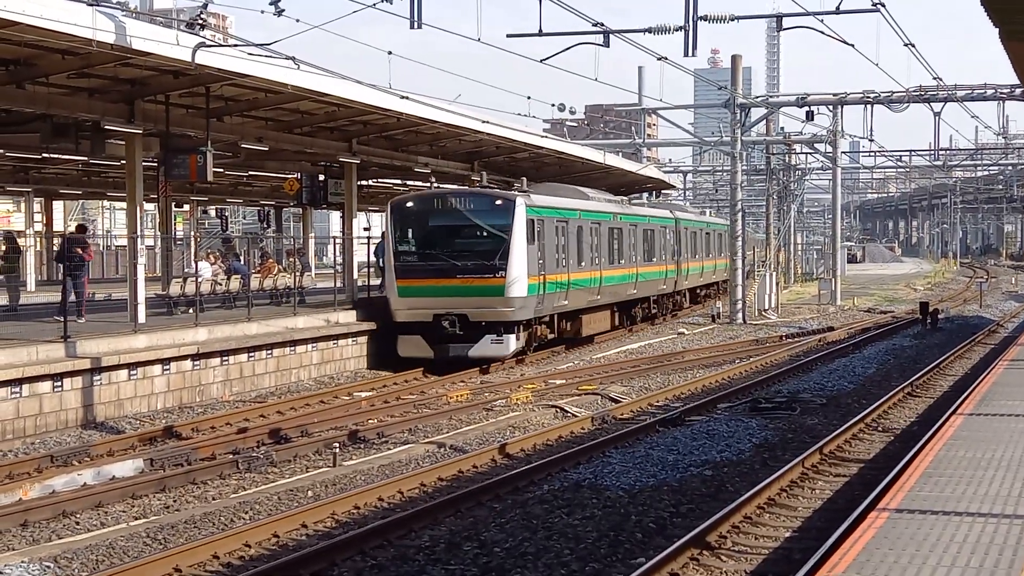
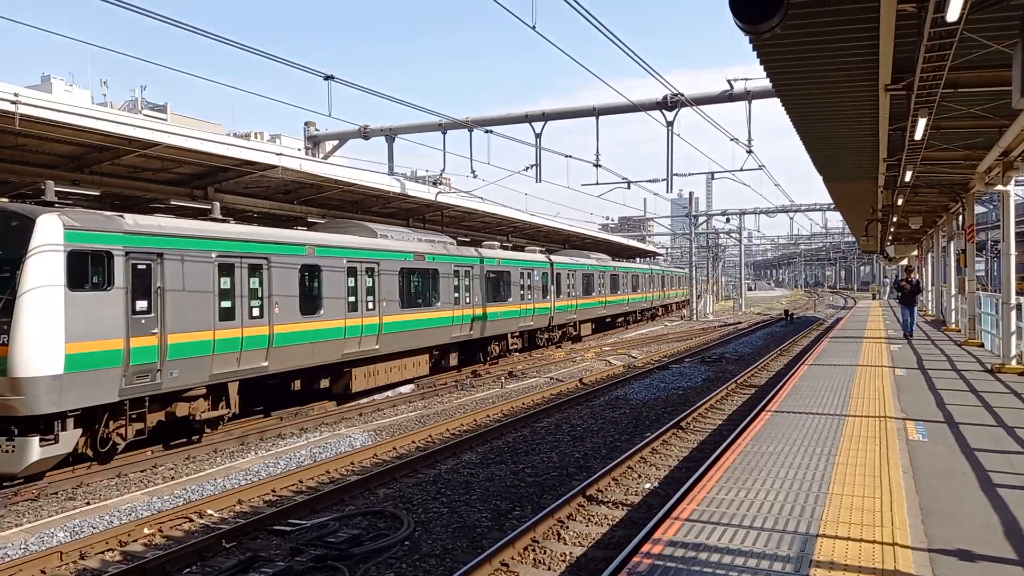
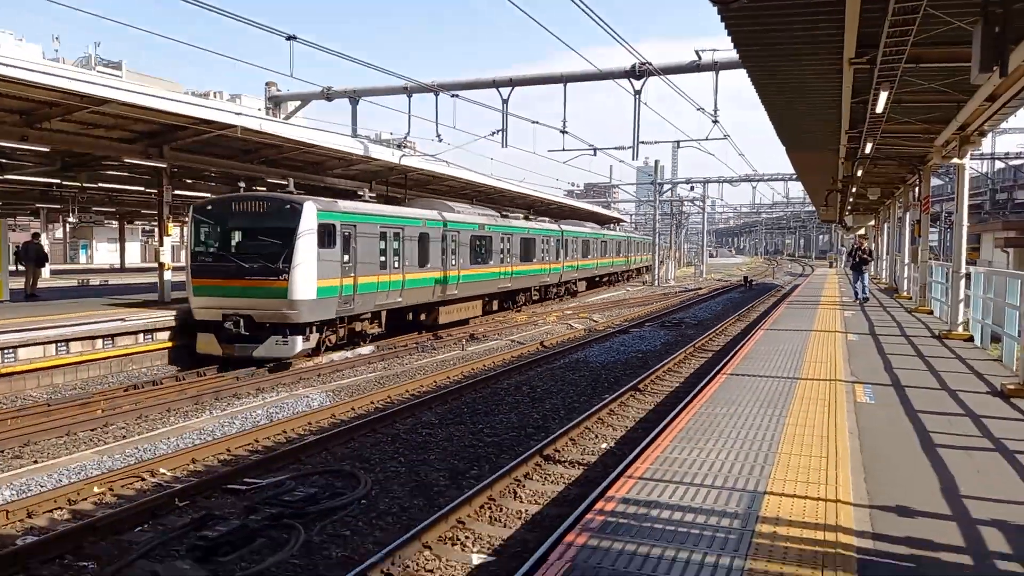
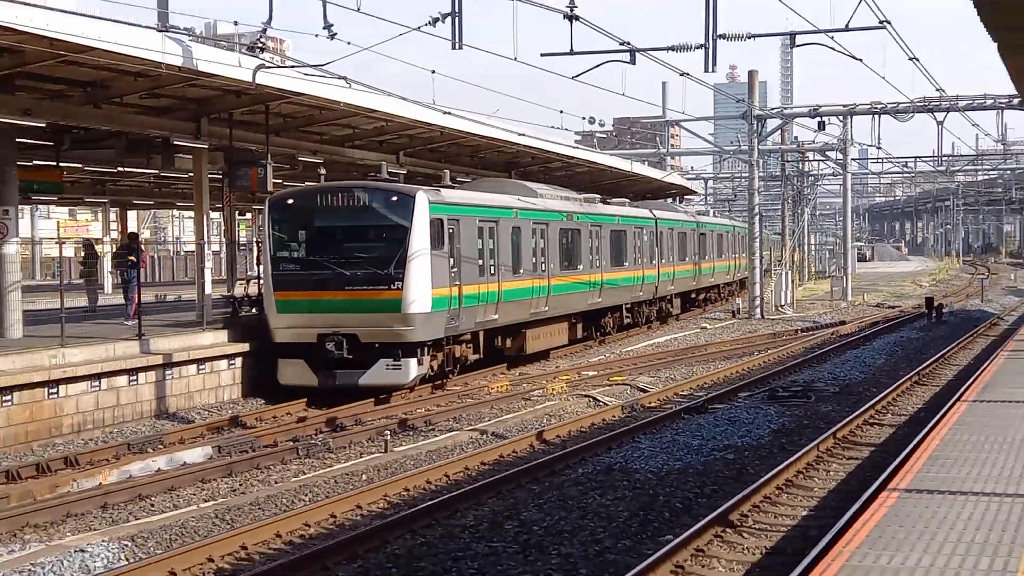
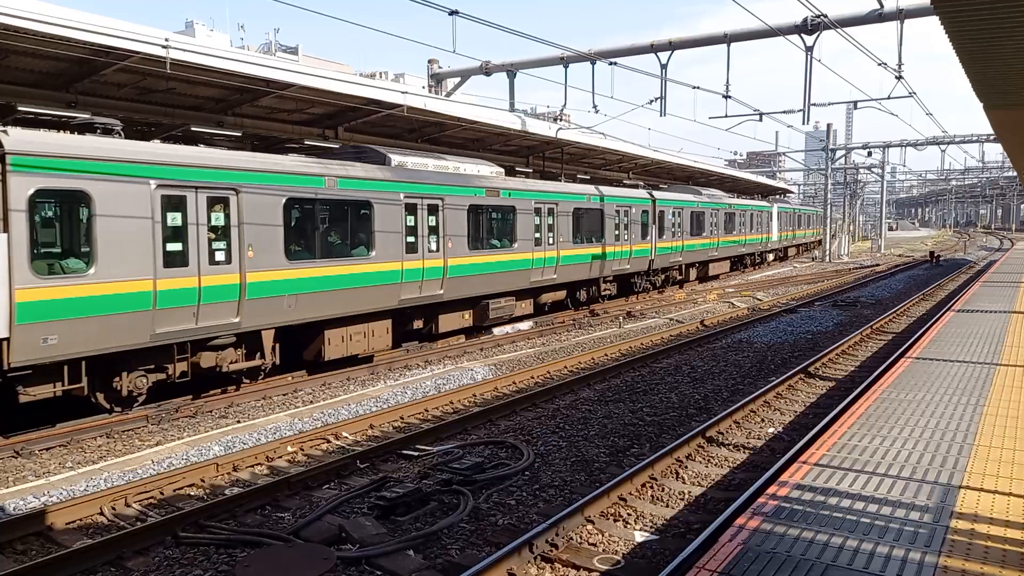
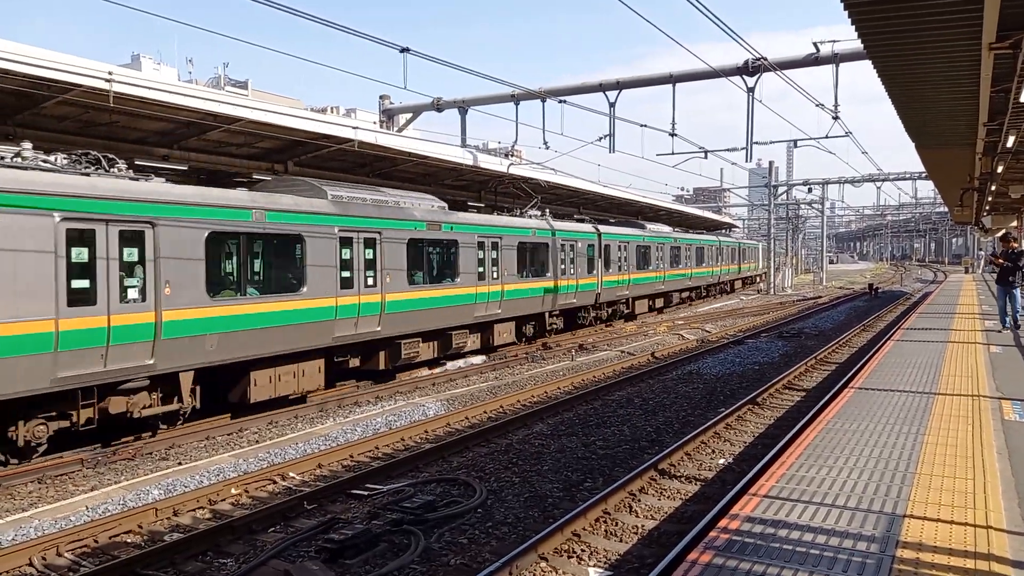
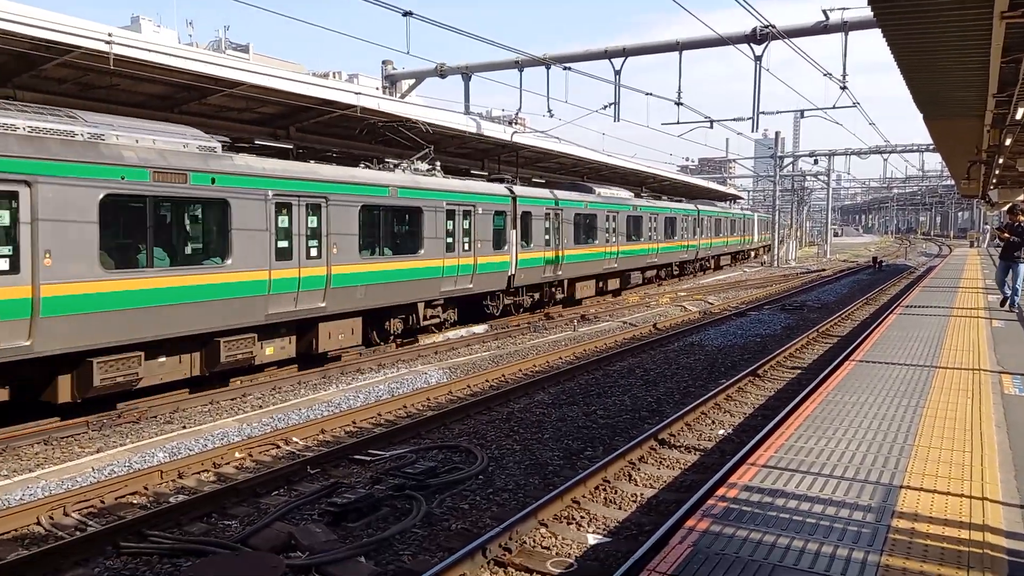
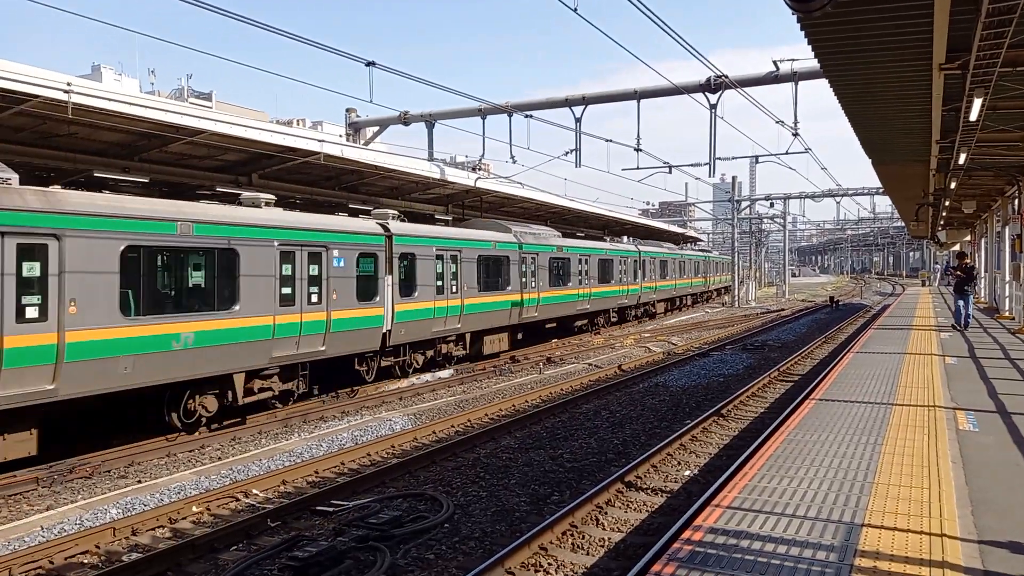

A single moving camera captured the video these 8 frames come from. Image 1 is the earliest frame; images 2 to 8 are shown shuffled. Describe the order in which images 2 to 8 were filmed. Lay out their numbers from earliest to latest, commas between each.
4, 3, 2, 8, 6, 7, 5
